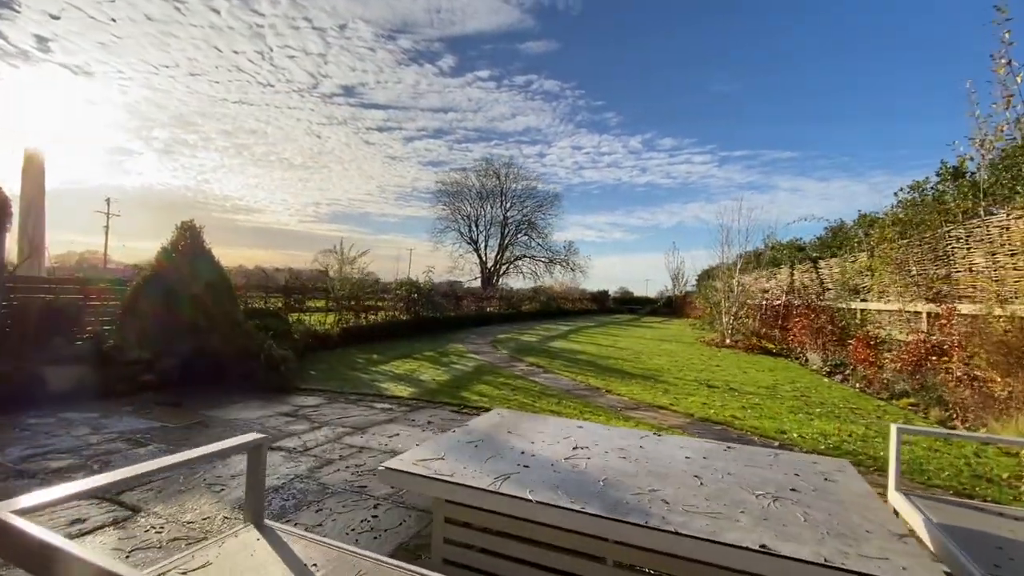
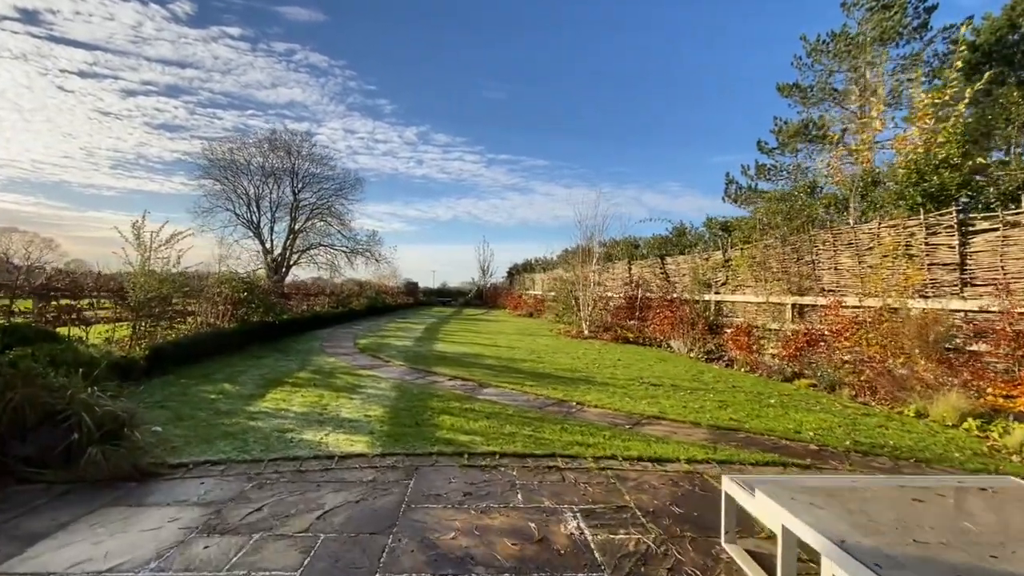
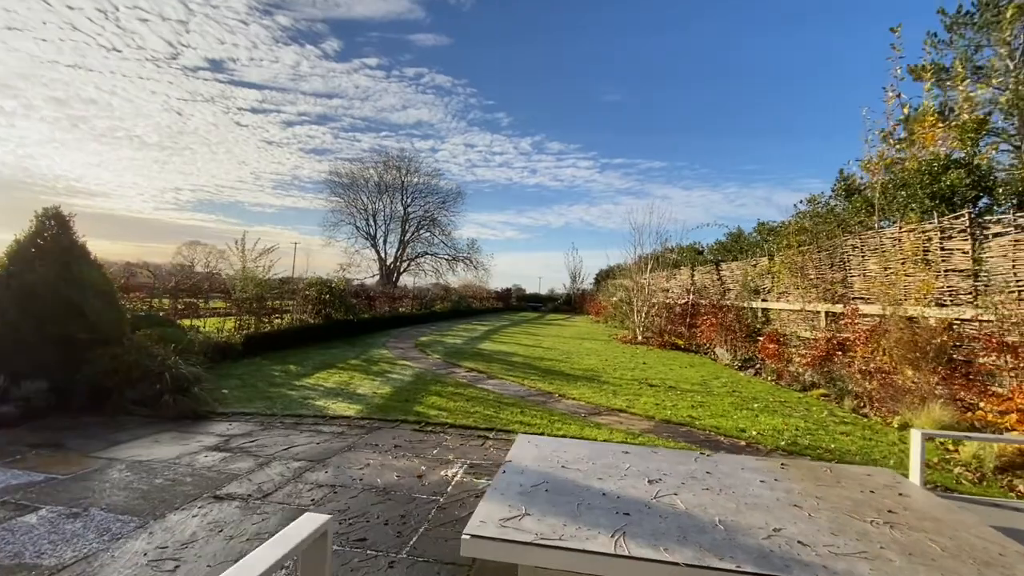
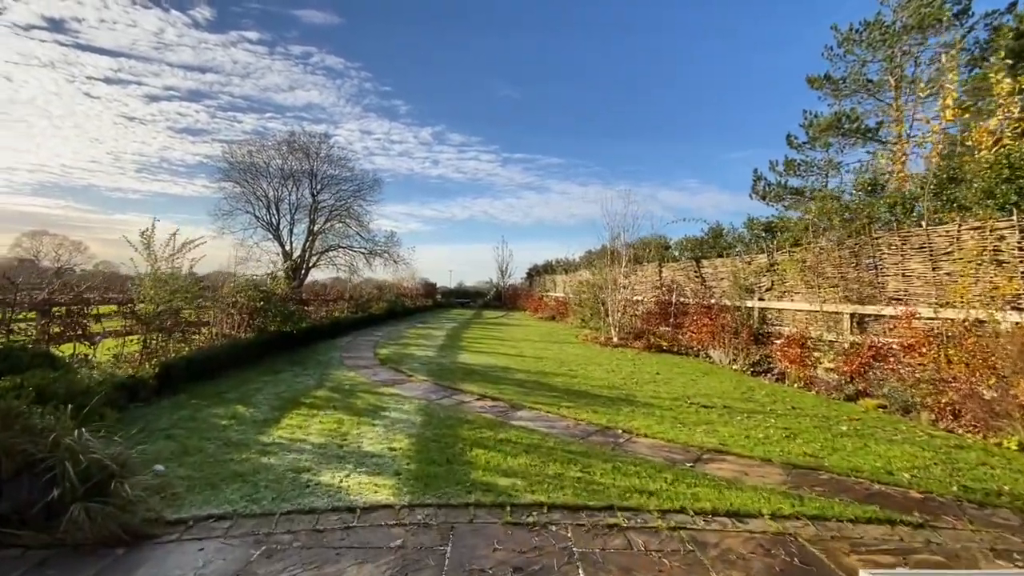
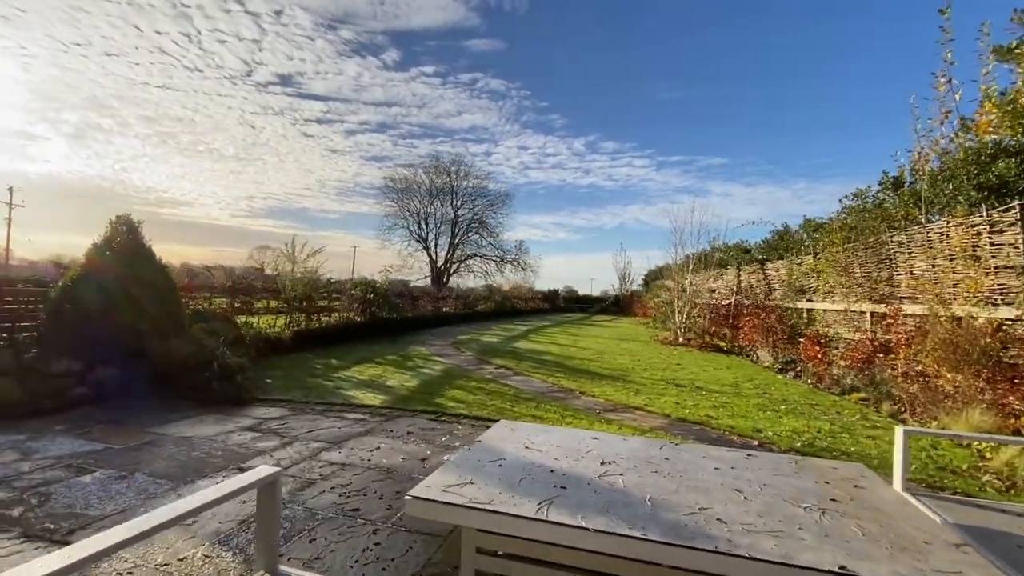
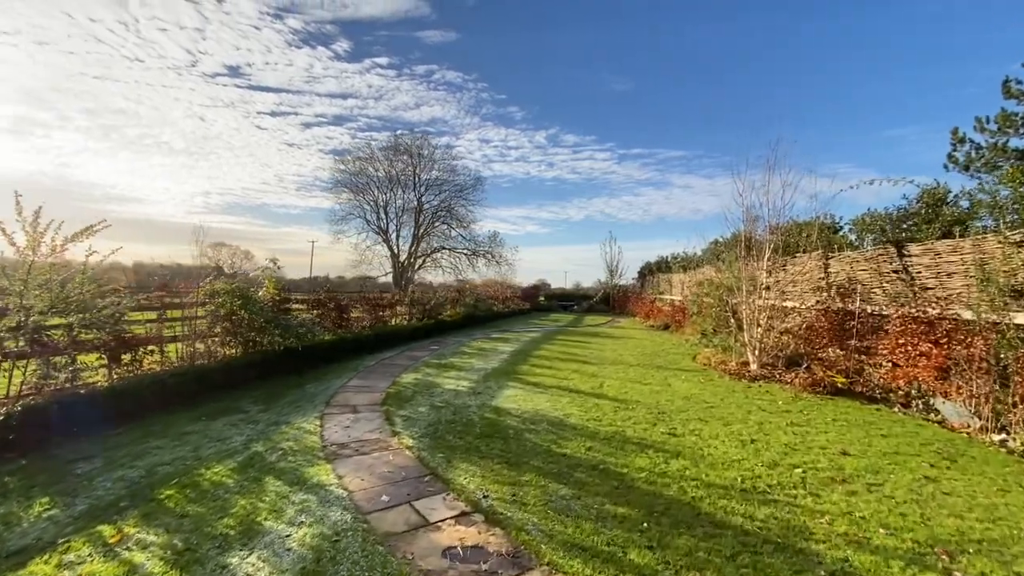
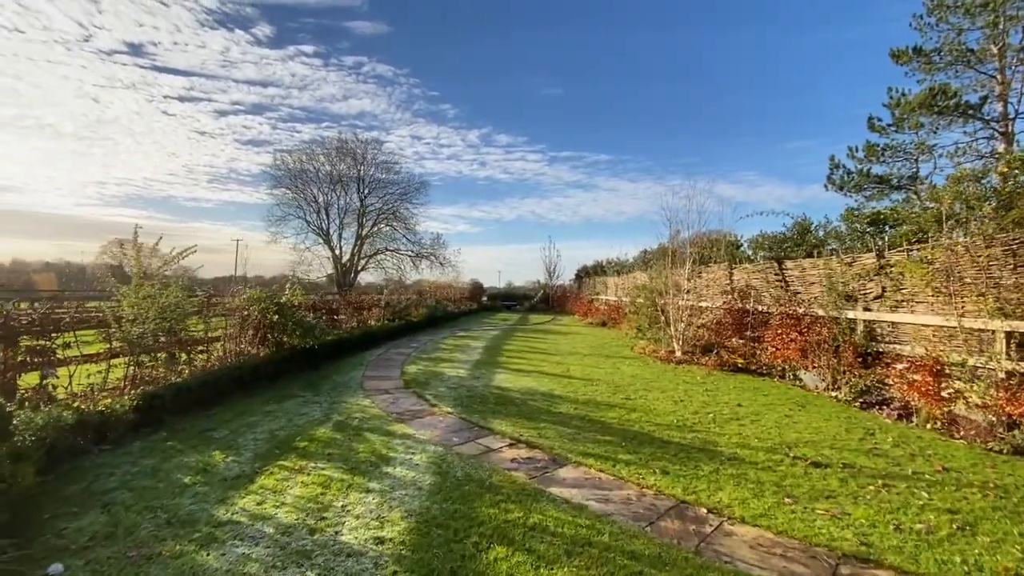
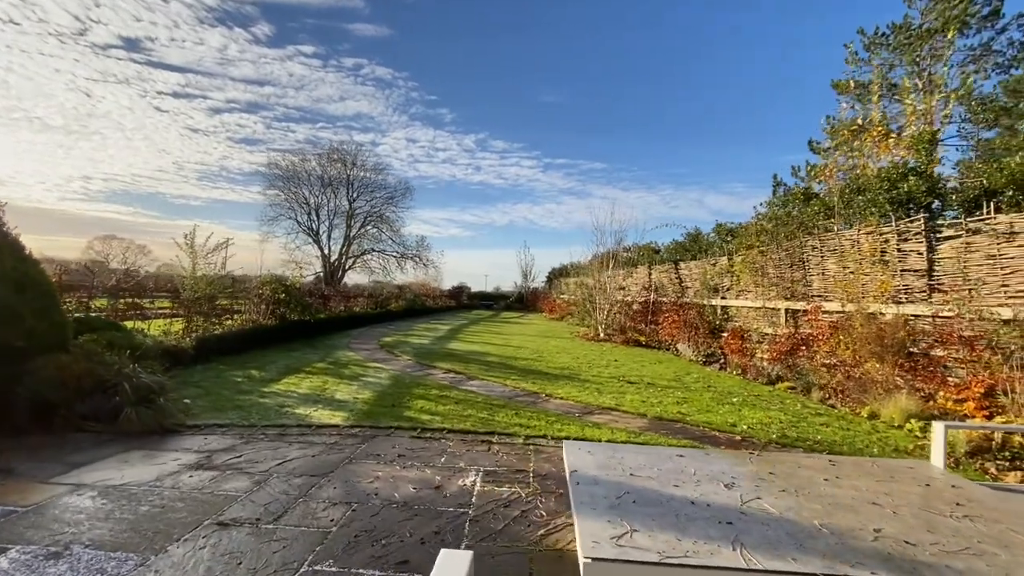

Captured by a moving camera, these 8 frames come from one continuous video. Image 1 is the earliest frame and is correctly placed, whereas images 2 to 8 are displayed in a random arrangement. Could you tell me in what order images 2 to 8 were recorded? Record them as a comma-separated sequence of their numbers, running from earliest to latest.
5, 3, 8, 2, 4, 7, 6
